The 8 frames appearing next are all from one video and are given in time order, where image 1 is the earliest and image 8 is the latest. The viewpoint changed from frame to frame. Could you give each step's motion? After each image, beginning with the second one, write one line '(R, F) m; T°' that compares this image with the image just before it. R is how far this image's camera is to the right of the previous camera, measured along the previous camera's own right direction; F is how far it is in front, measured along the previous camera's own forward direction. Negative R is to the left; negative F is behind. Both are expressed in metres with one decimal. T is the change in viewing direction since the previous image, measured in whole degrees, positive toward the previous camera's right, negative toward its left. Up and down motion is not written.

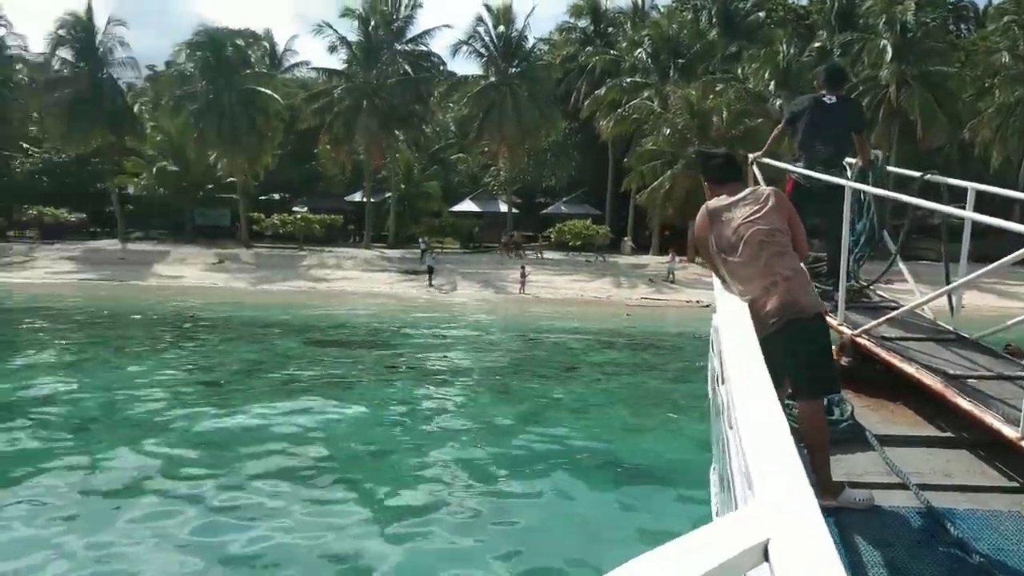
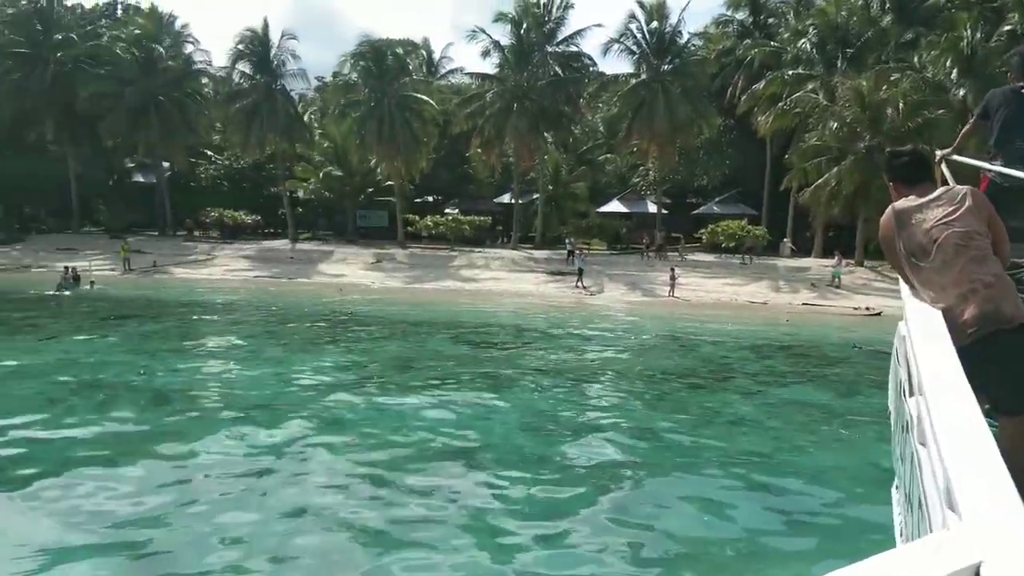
(+0.1, +0.1) m; -11°
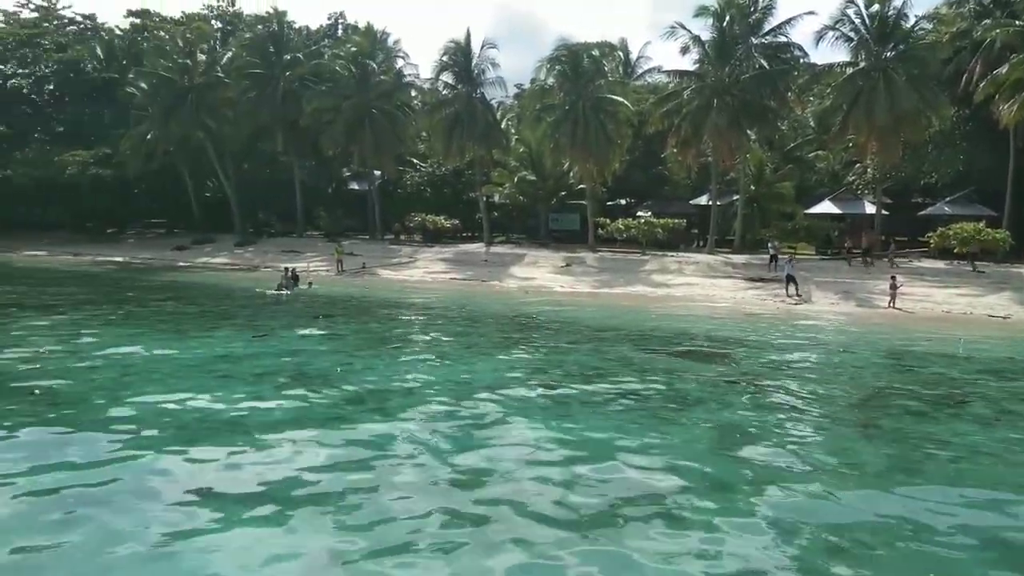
(+0.2, +0.5) m; -15°
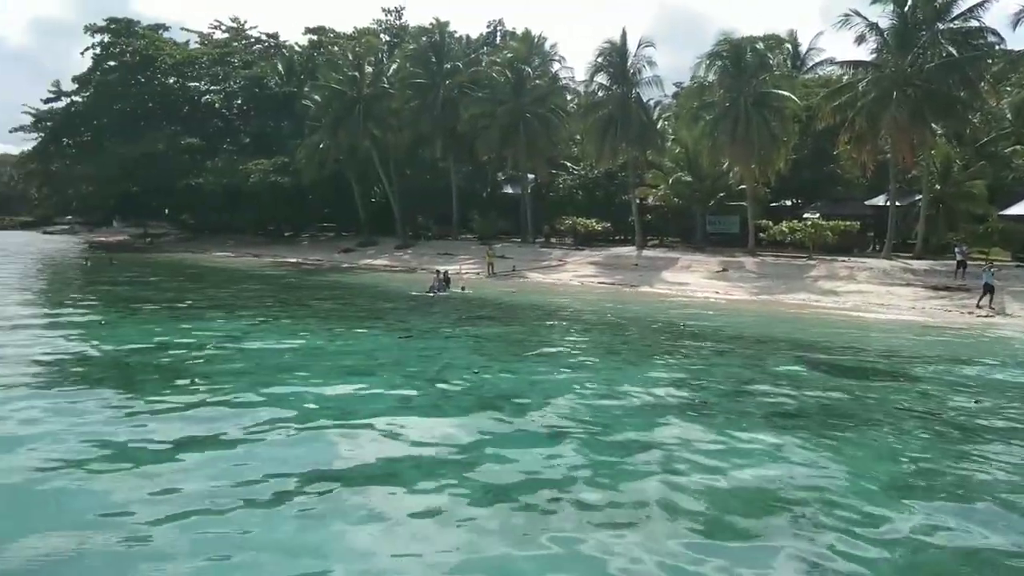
(+0.1, +0.5) m; -11°
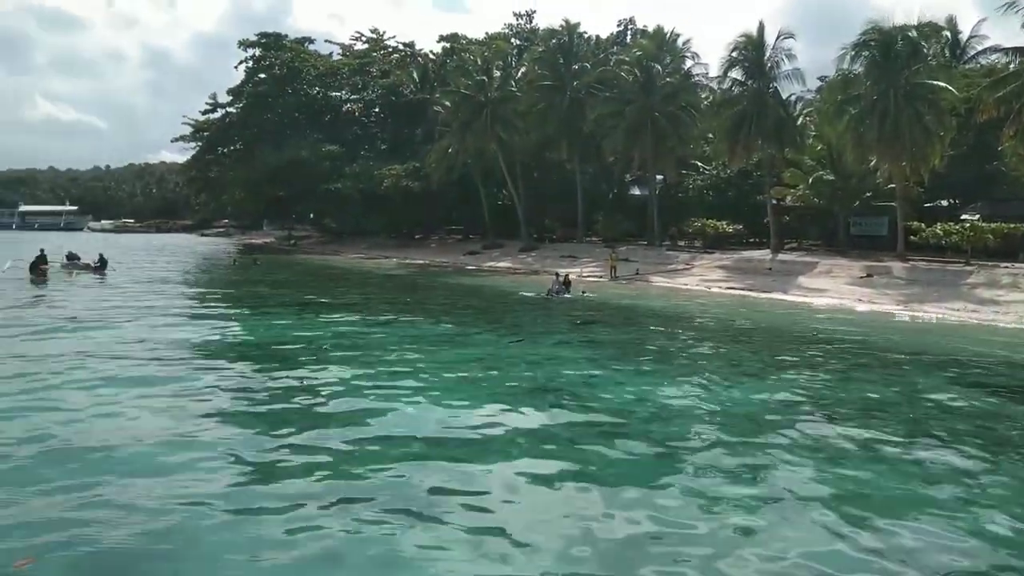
(+0.3, +0.6) m; -10°
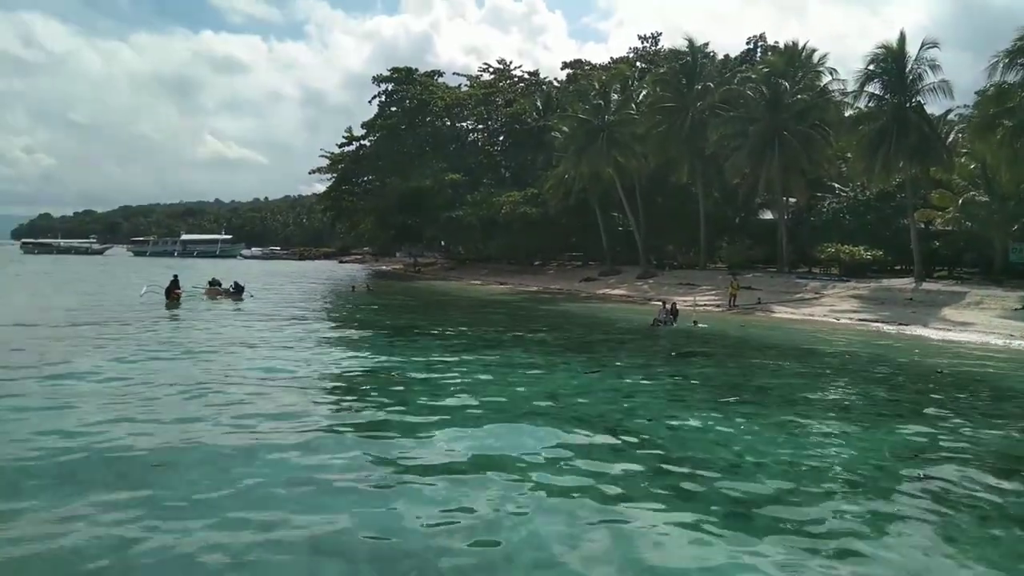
(+0.9, +0.9) m; -10°
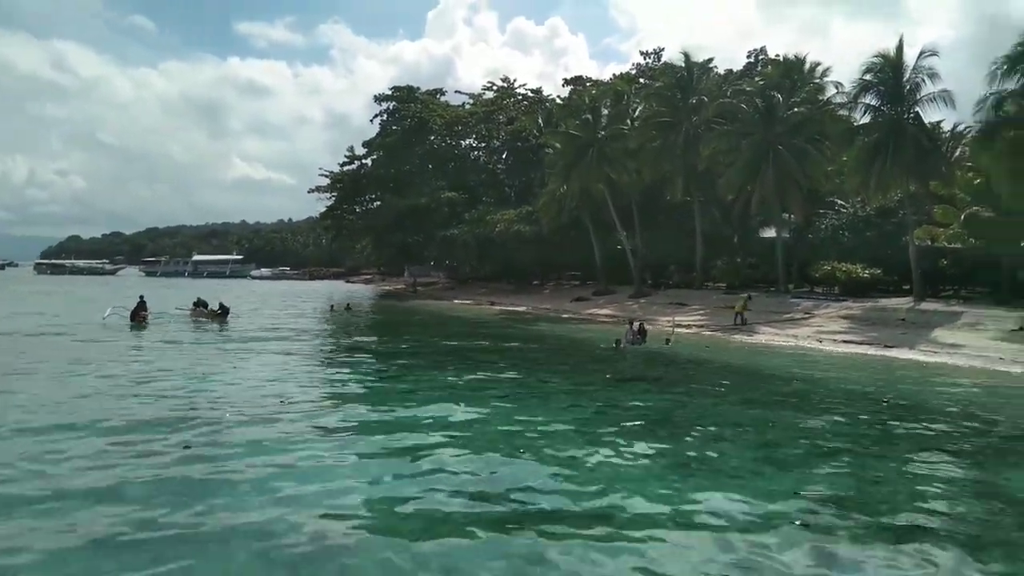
(+1.9, +1.3) m; -2°
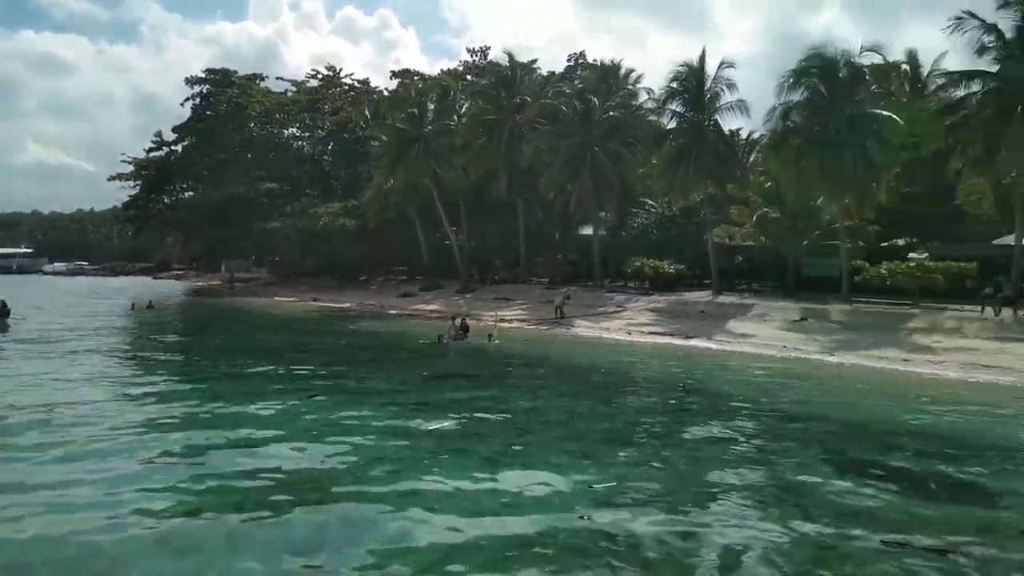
(+0.3, +0.1) m; +12°
